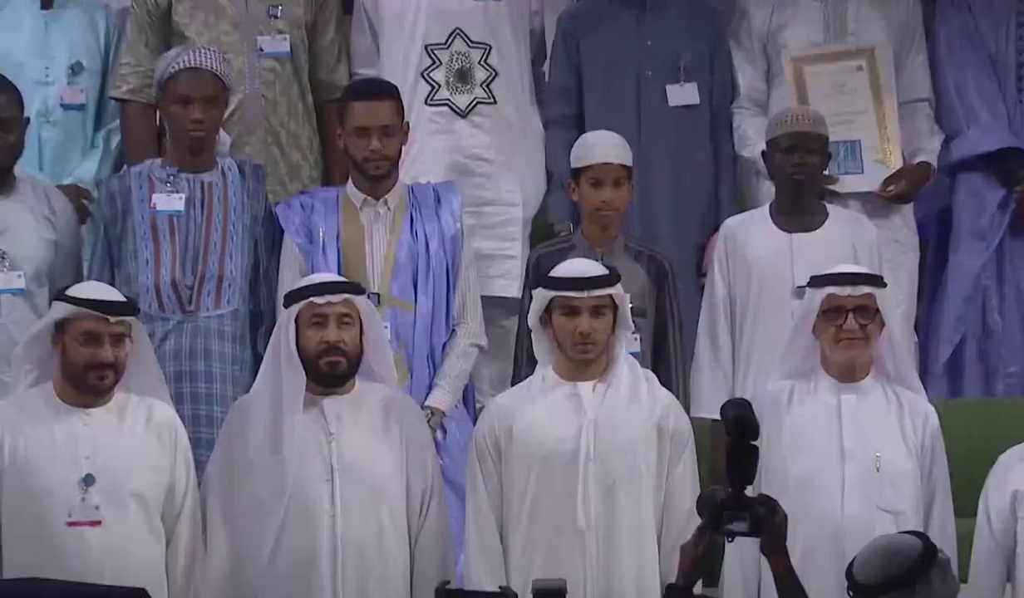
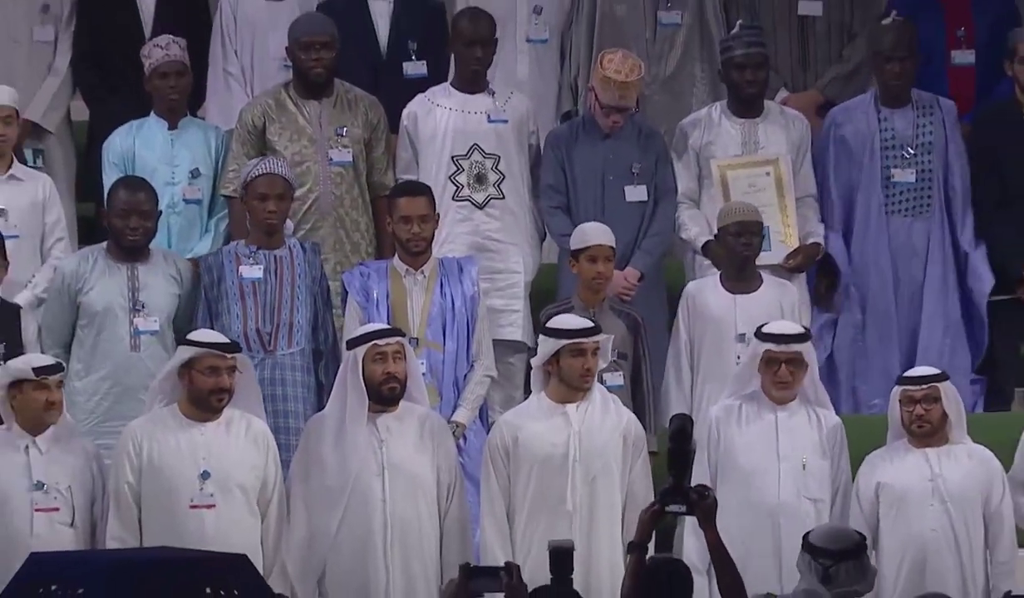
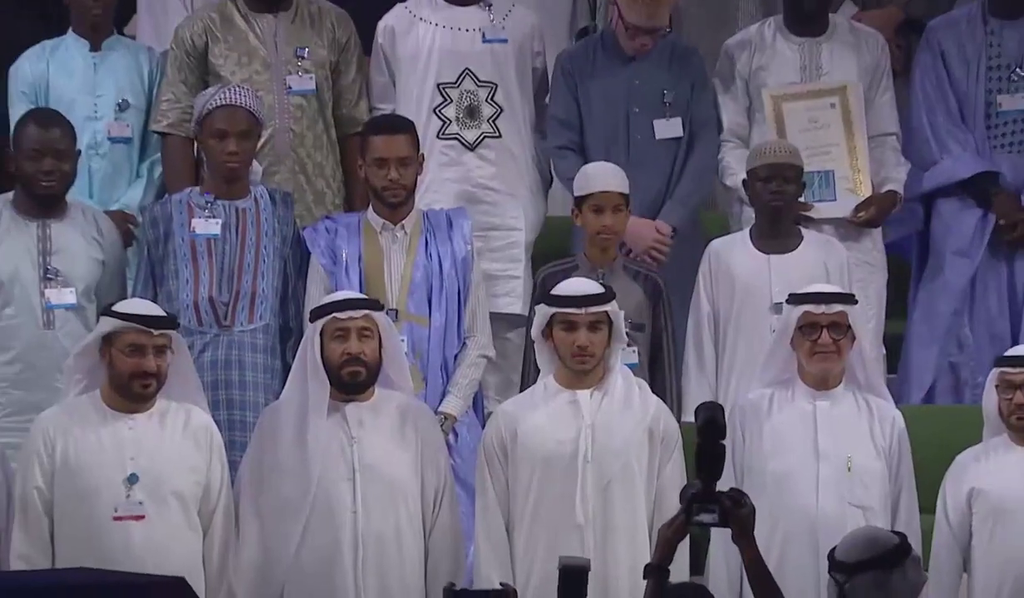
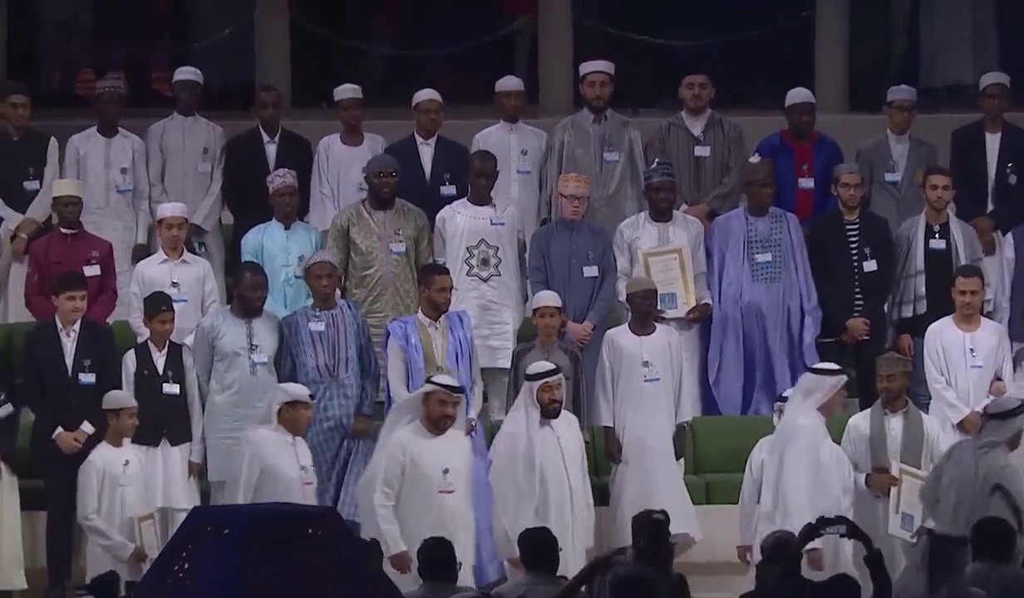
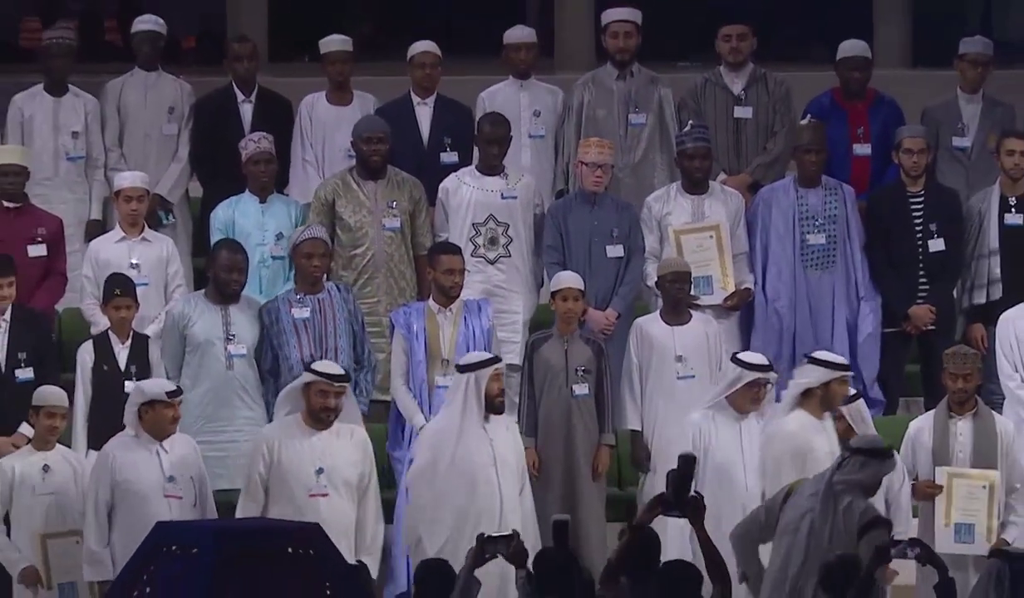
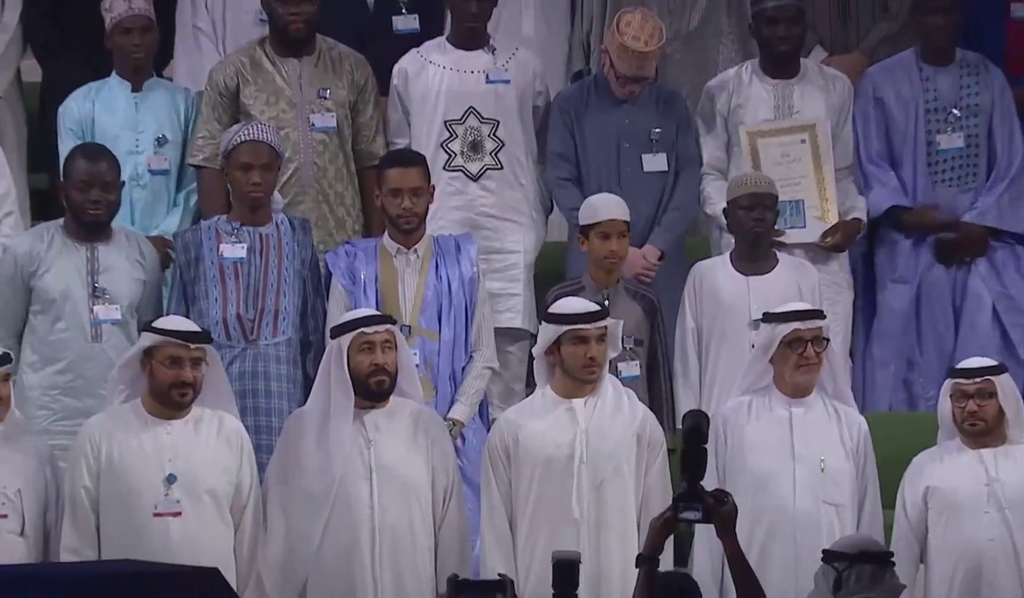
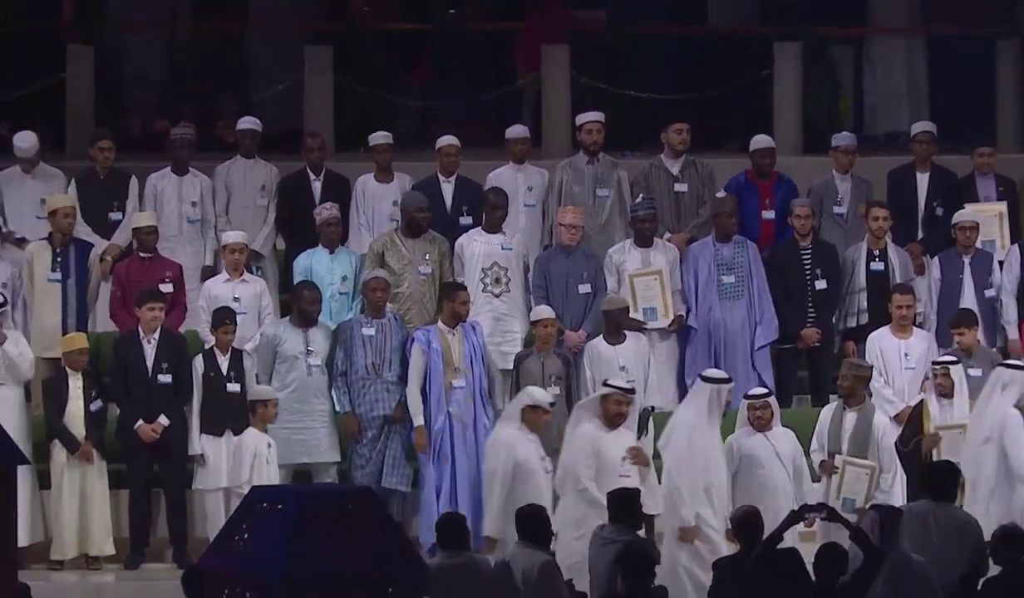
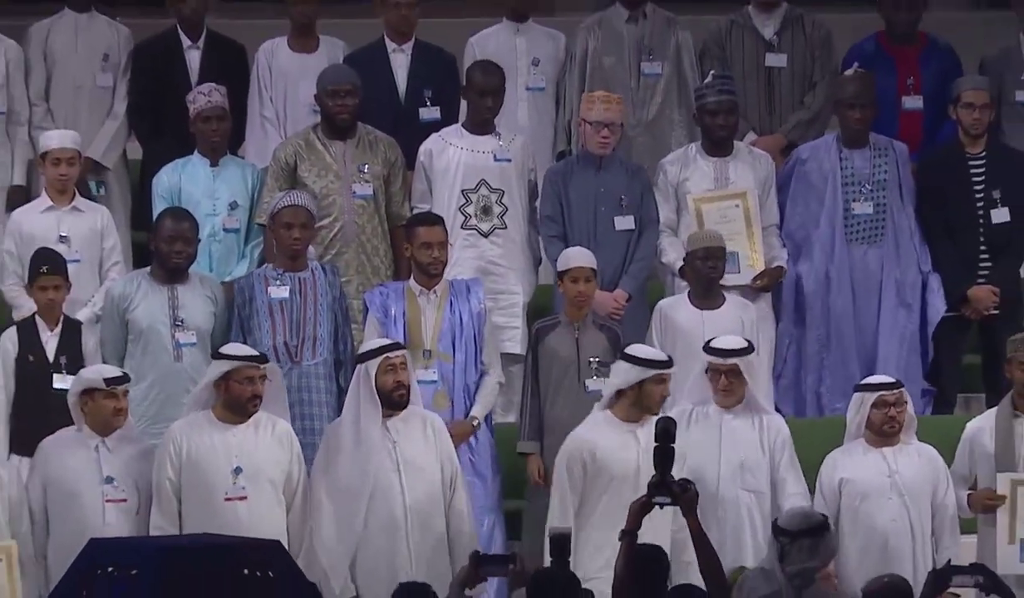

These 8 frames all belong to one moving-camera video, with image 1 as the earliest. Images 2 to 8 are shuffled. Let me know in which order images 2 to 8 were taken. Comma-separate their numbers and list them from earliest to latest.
3, 6, 2, 8, 5, 4, 7
